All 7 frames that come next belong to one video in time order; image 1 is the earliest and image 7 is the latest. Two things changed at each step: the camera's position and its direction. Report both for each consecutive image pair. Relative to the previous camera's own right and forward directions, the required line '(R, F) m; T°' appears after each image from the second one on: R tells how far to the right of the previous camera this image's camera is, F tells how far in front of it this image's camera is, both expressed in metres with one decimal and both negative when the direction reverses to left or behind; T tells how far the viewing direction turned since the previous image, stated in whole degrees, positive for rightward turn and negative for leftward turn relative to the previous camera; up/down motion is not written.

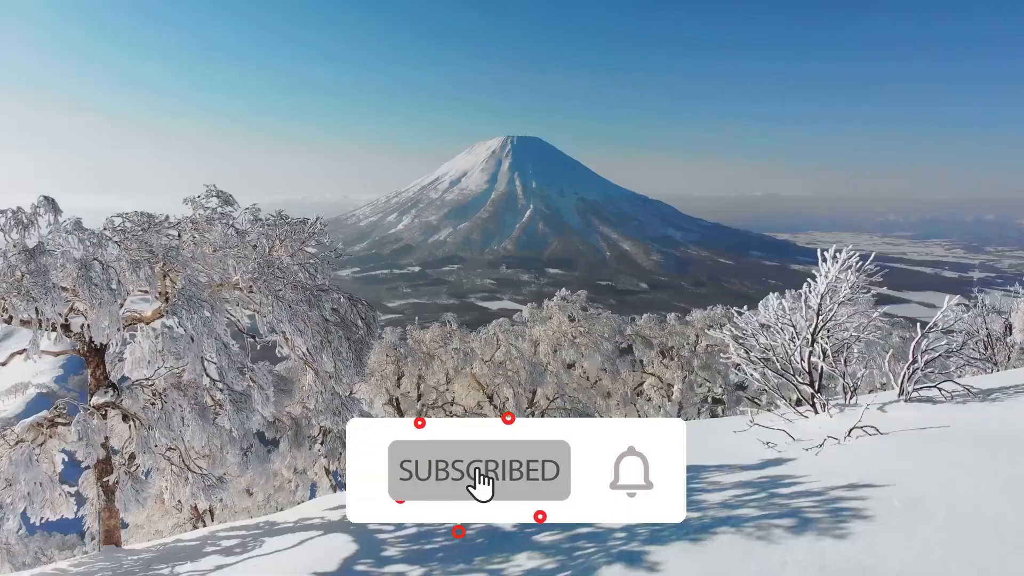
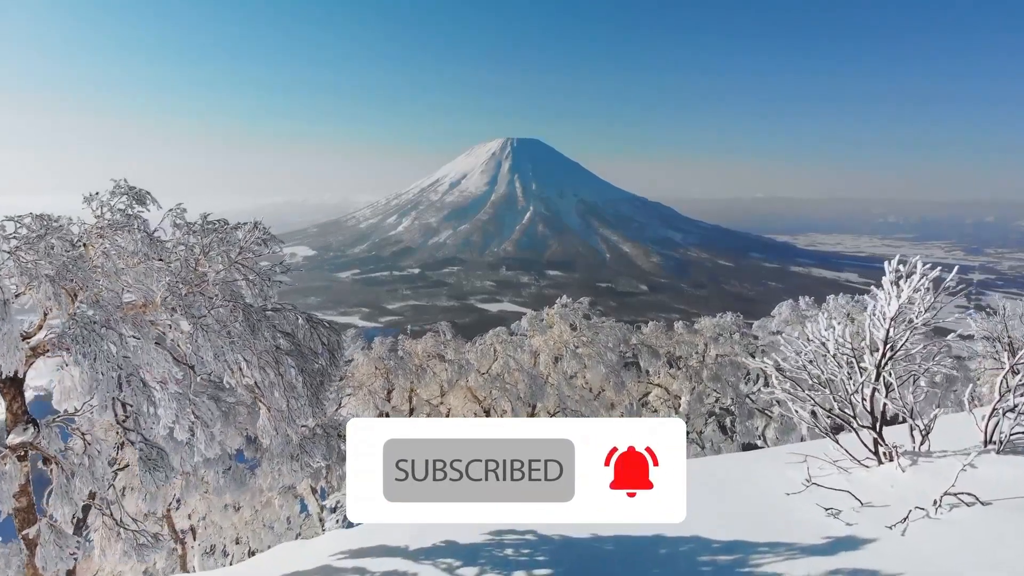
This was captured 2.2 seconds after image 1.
(0.0, +0.9) m; 0°
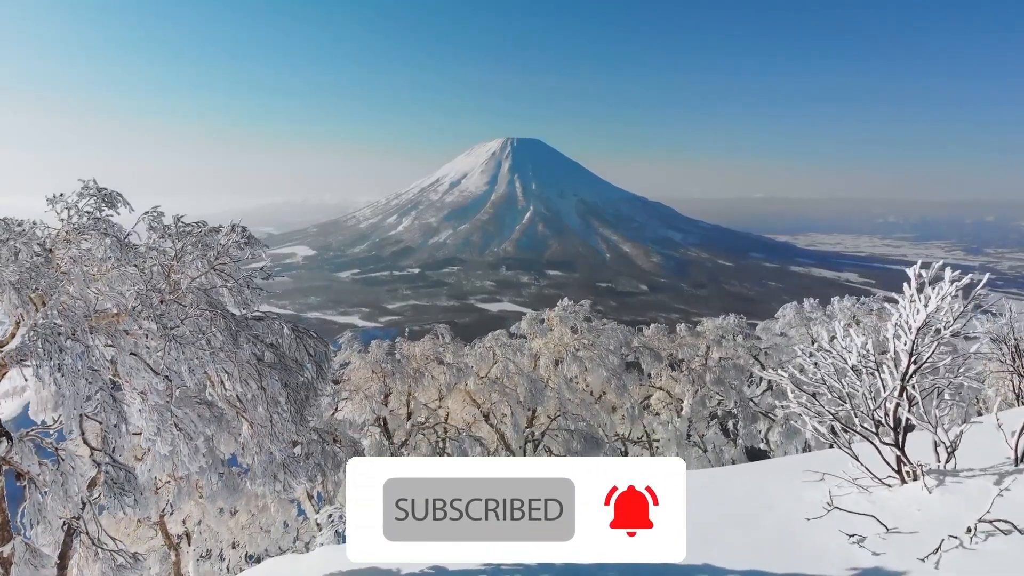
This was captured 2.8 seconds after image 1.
(0.0, +0.3) m; 0°
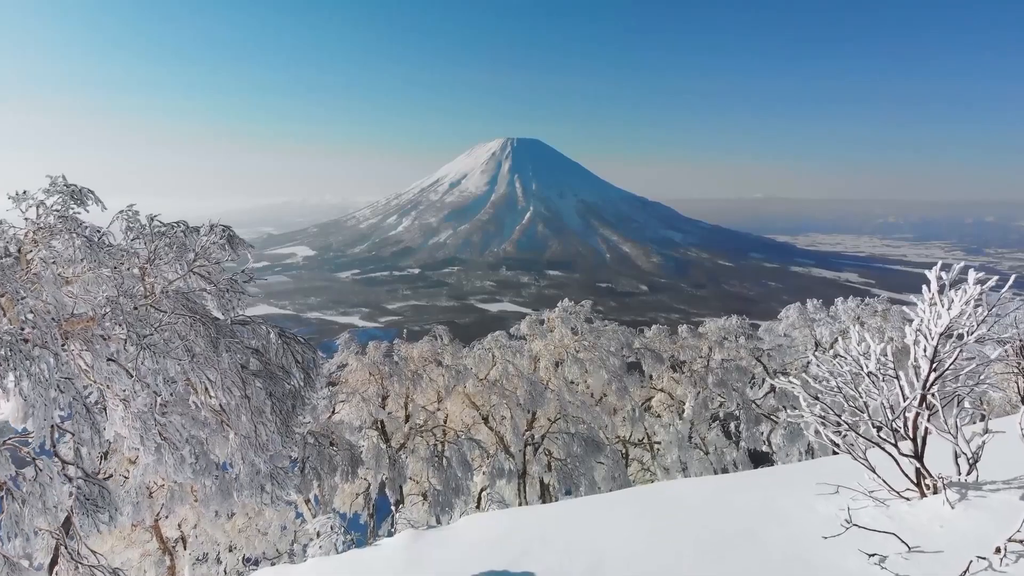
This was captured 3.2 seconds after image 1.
(0.0, +0.2) m; 0°
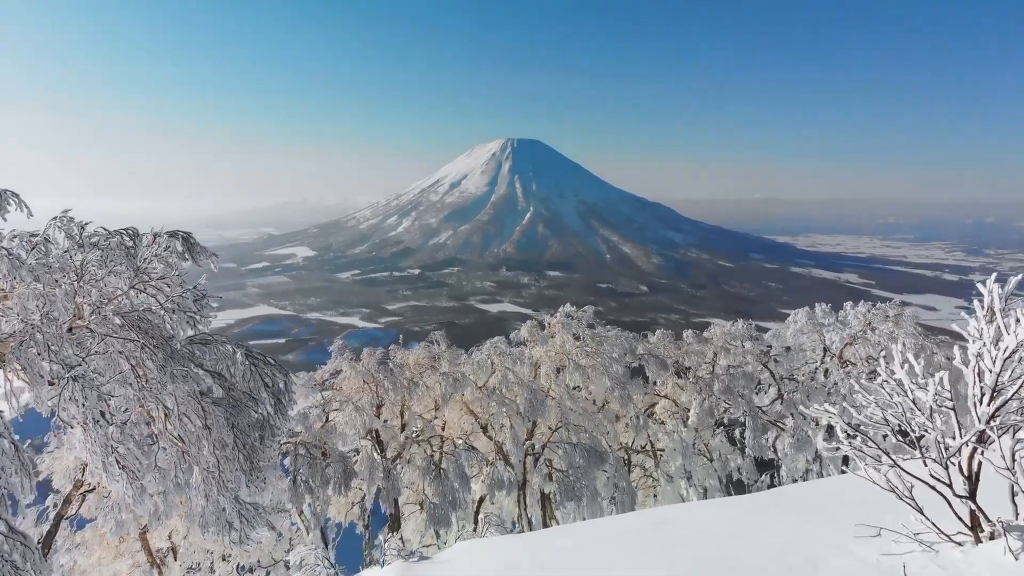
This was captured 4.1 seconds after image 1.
(0.0, +0.4) m; 0°
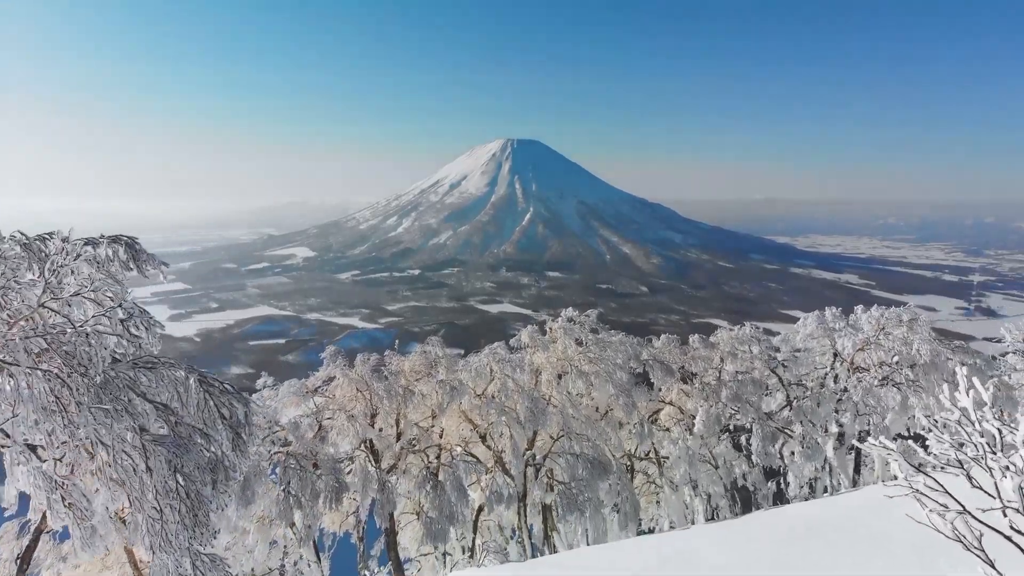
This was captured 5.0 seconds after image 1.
(0.0, +0.5) m; 0°
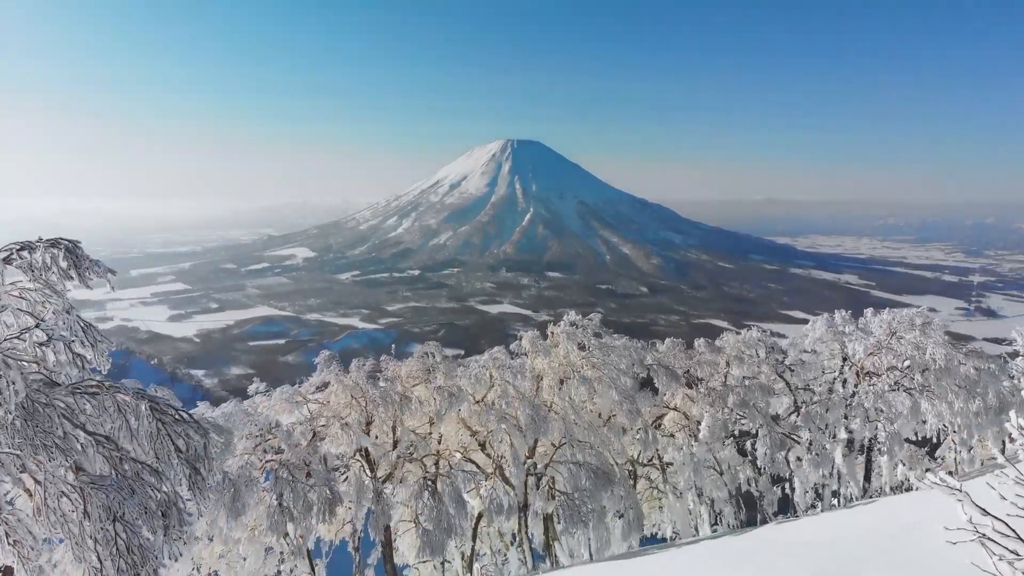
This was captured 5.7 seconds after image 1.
(0.0, +0.4) m; 0°
